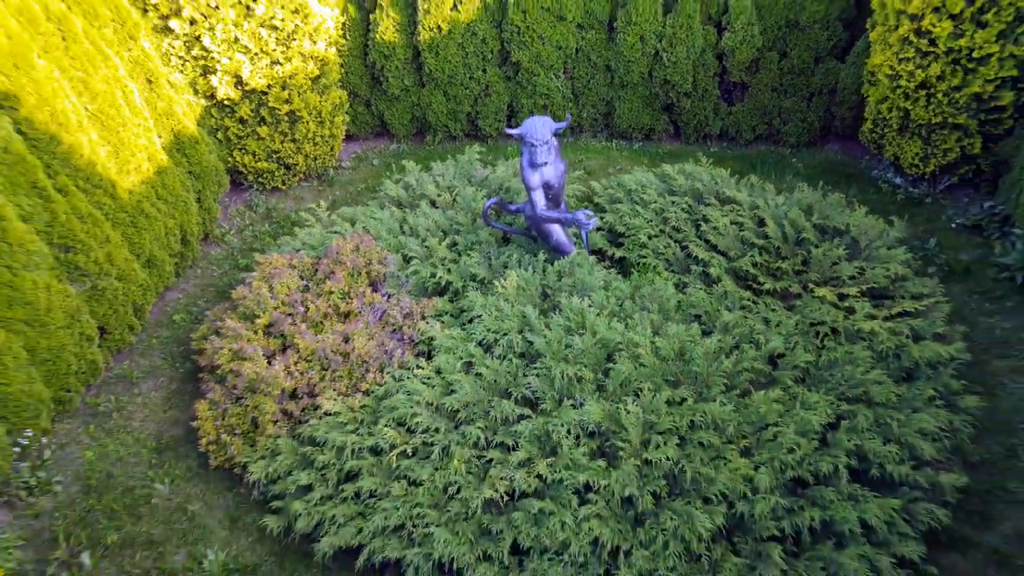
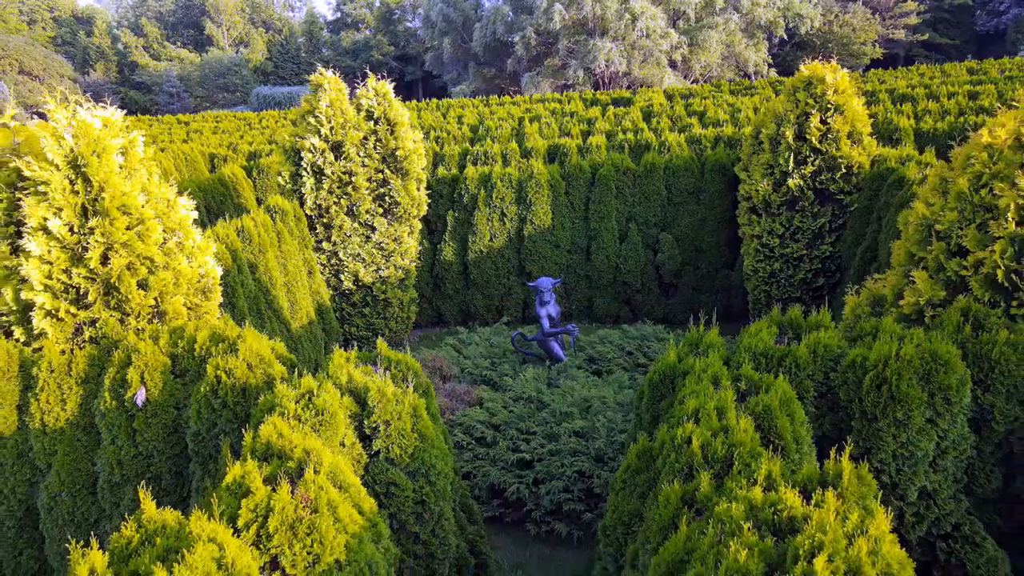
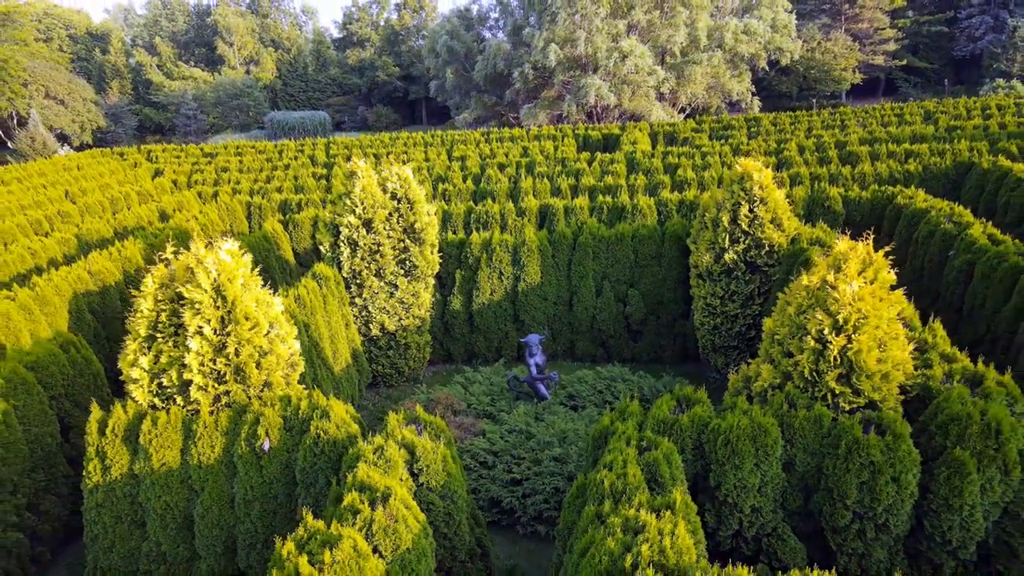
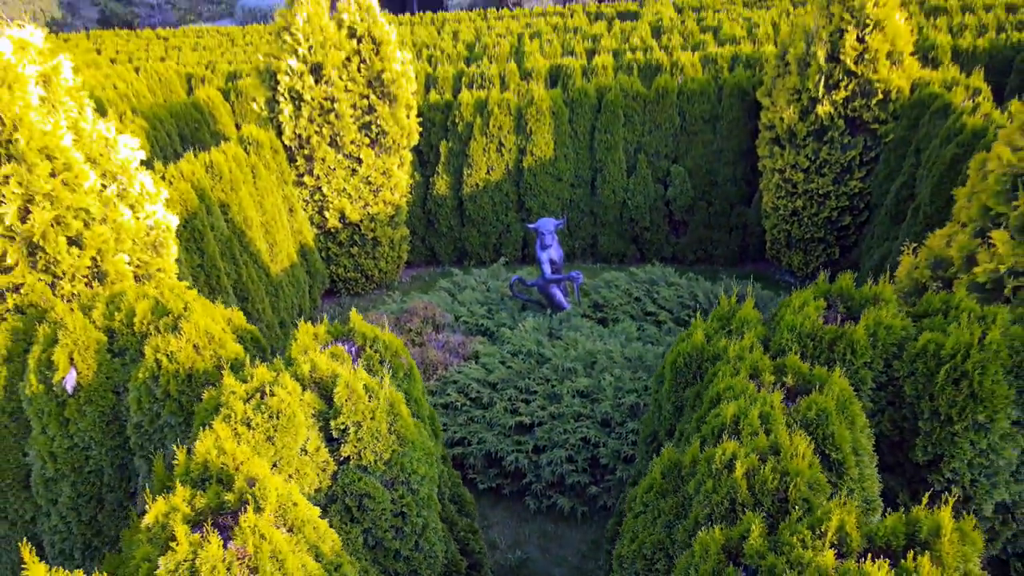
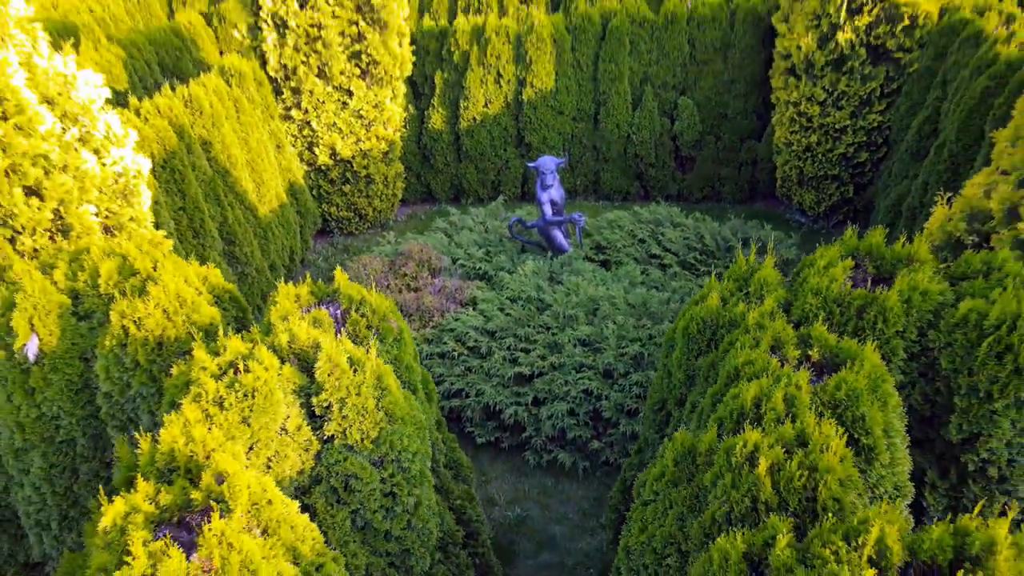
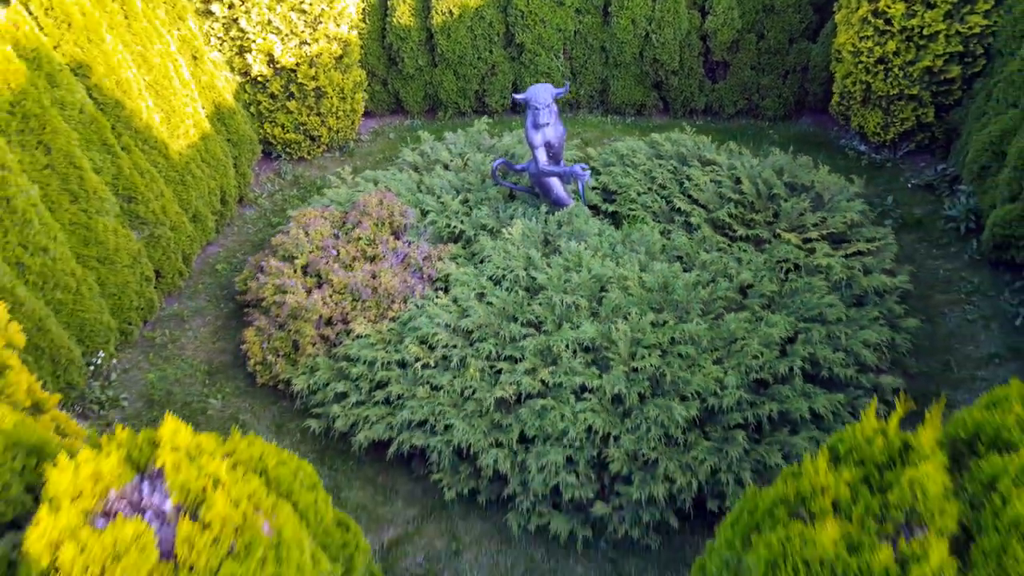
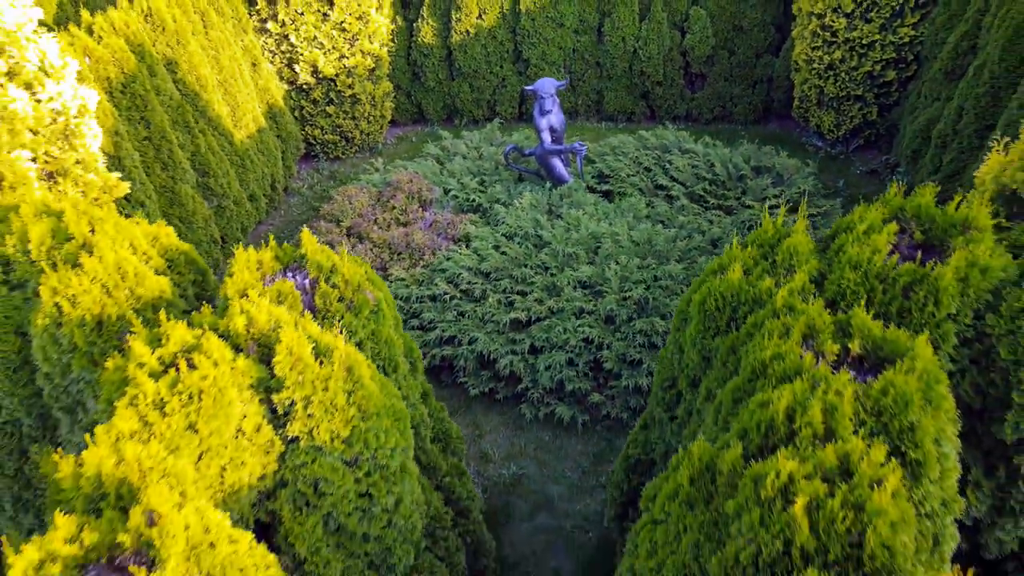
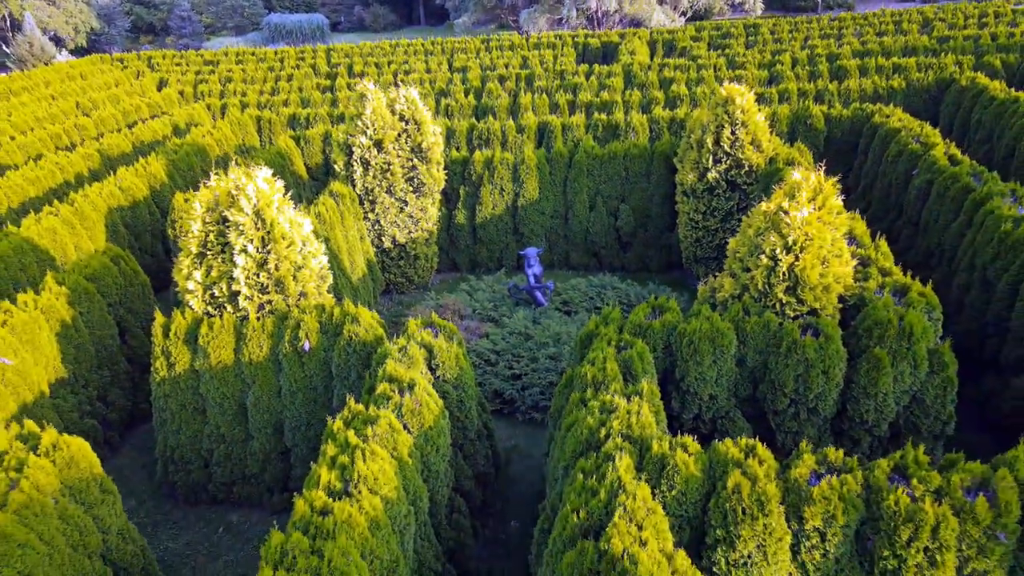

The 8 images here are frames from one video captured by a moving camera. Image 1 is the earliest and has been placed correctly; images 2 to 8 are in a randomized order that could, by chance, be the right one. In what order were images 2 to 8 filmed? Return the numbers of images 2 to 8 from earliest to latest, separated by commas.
6, 7, 5, 4, 2, 3, 8
